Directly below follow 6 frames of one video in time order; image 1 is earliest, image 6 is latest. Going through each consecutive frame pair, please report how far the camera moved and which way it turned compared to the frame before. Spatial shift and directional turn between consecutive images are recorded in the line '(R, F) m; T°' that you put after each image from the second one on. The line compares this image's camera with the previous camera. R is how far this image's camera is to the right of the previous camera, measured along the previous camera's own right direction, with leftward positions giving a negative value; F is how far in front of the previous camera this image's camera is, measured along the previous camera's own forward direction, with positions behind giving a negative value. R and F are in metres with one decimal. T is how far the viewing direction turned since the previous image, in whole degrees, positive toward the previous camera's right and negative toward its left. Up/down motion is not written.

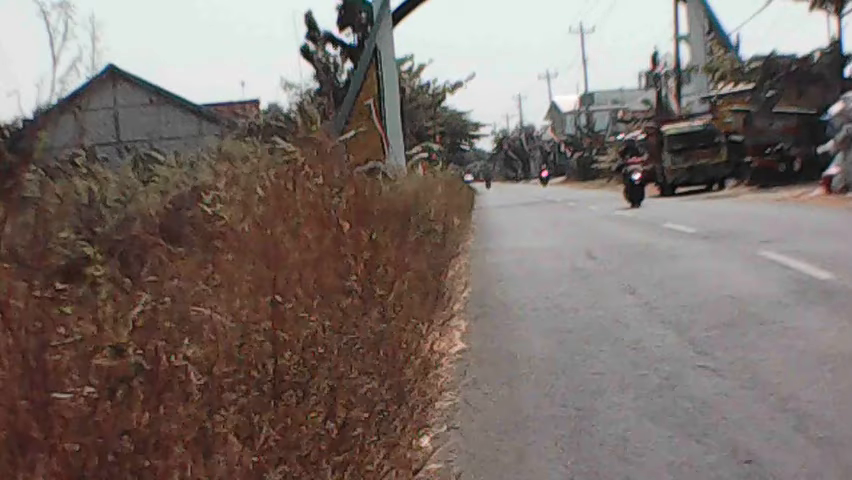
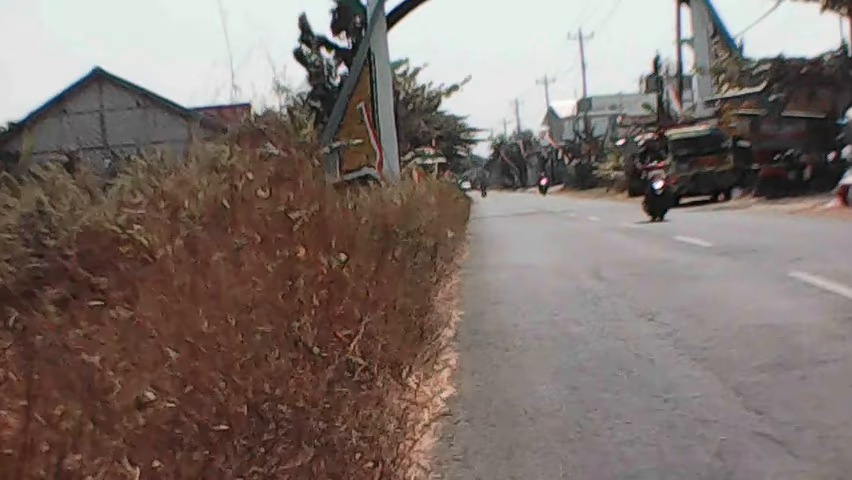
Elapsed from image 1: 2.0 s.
(+0.1, +1.4) m; 0°
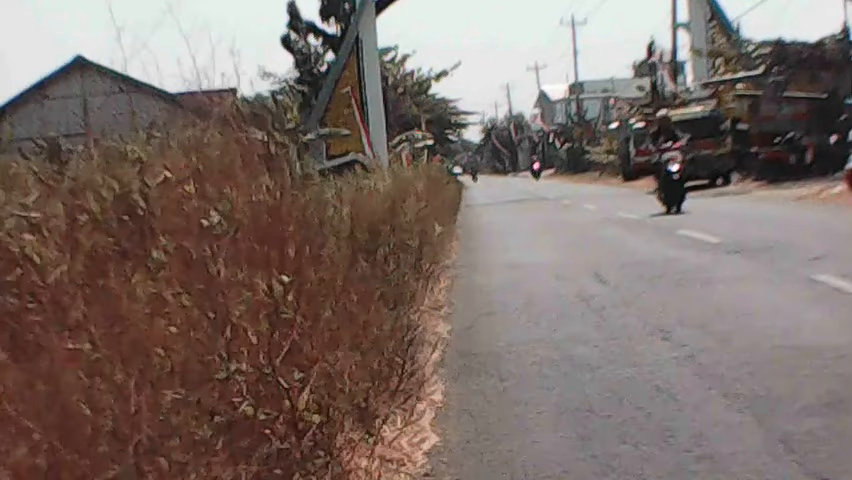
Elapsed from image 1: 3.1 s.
(+0.1, +1.1) m; 0°
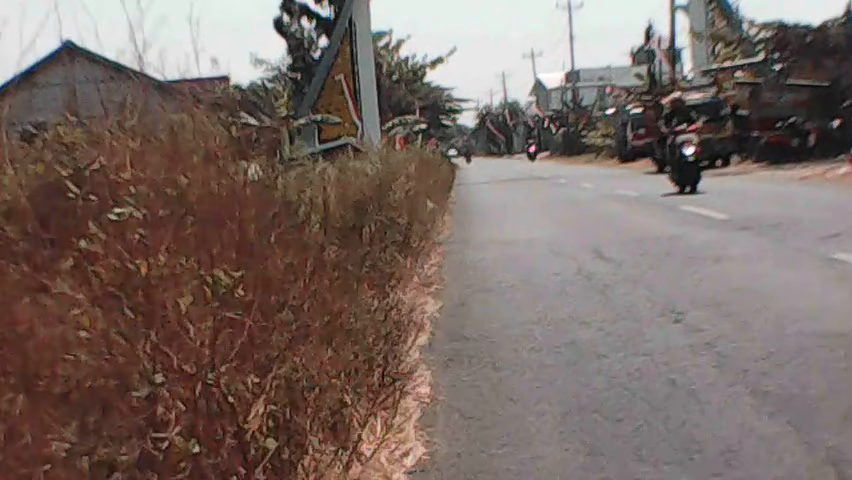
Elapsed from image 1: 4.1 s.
(+0.1, +0.7) m; 0°
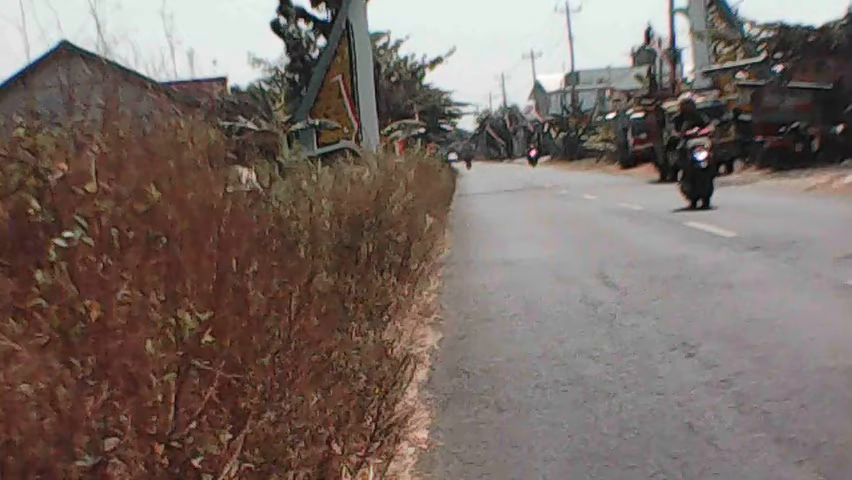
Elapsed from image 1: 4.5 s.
(0.0, +0.4) m; 0°
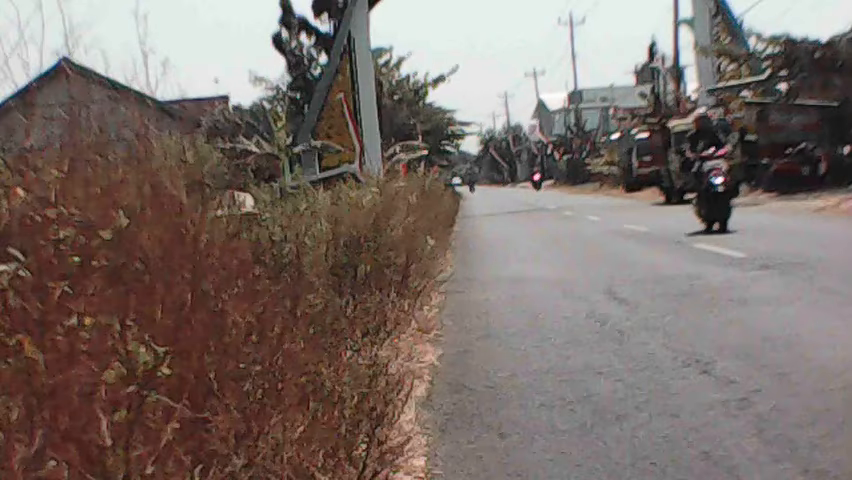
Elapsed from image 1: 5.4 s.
(0.0, +0.4) m; 0°
